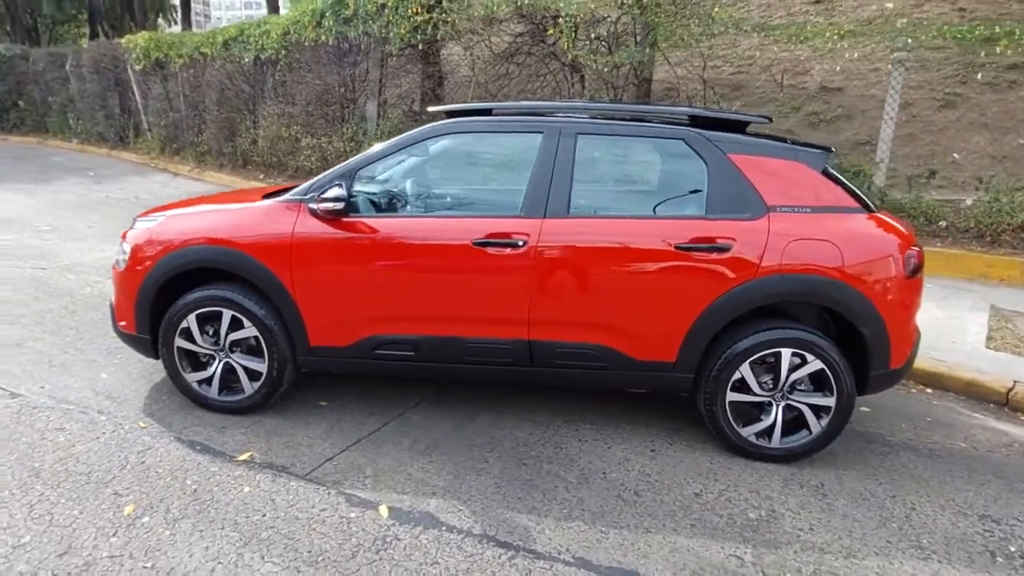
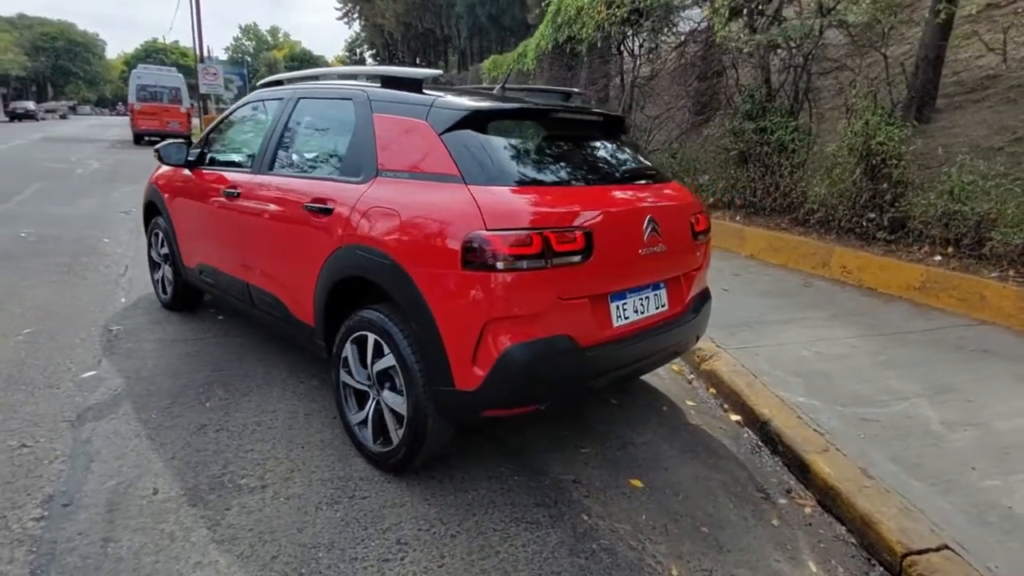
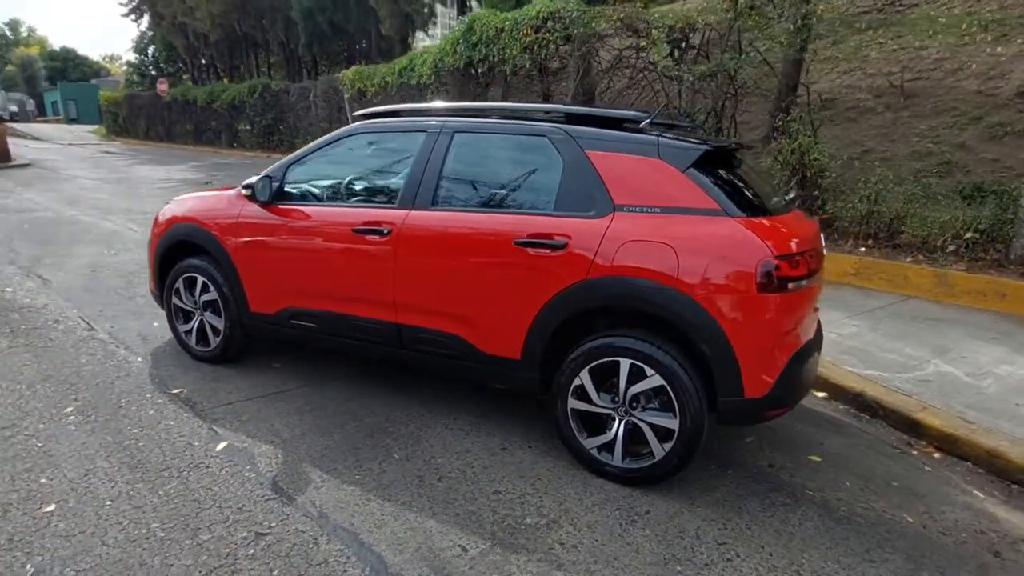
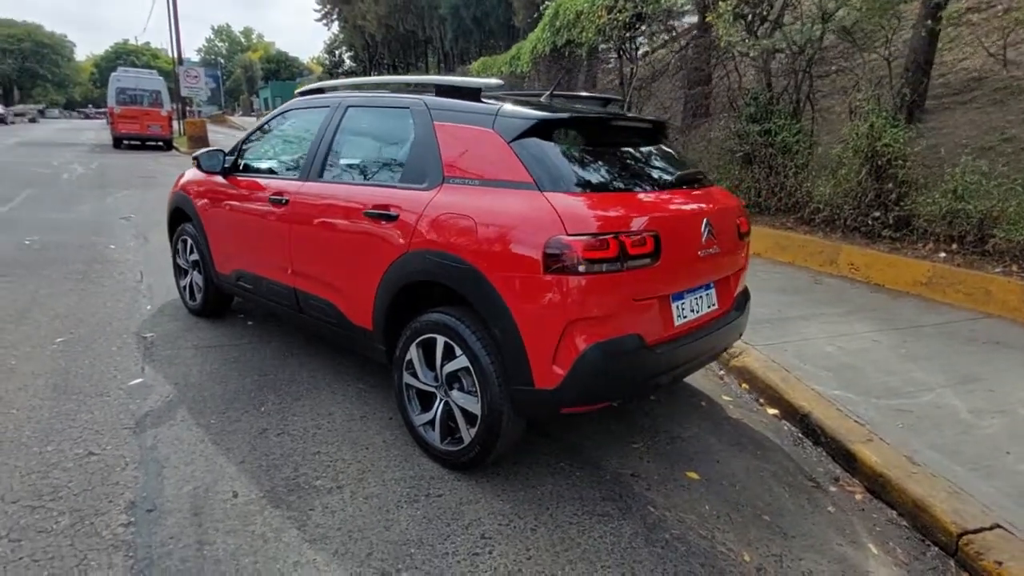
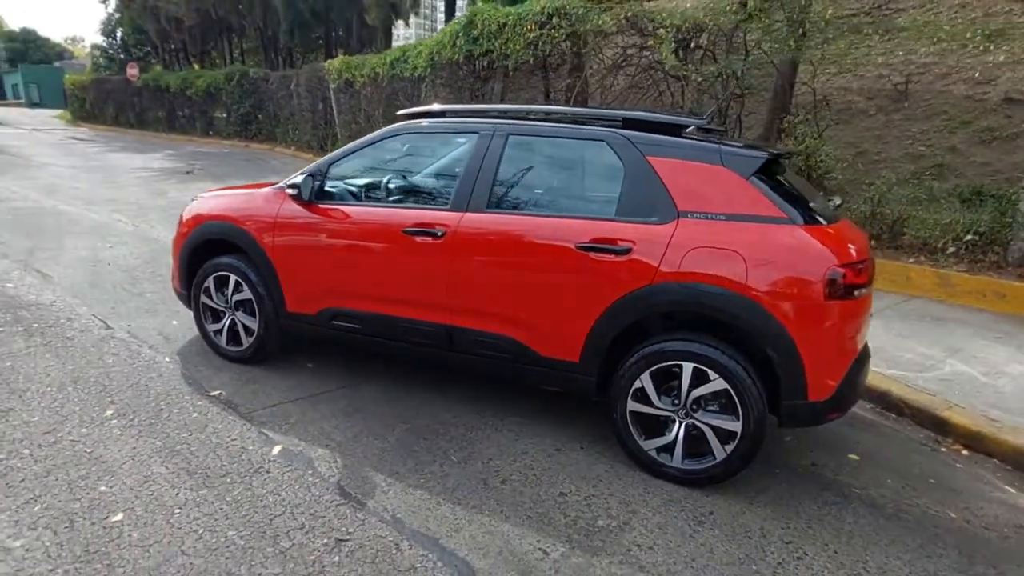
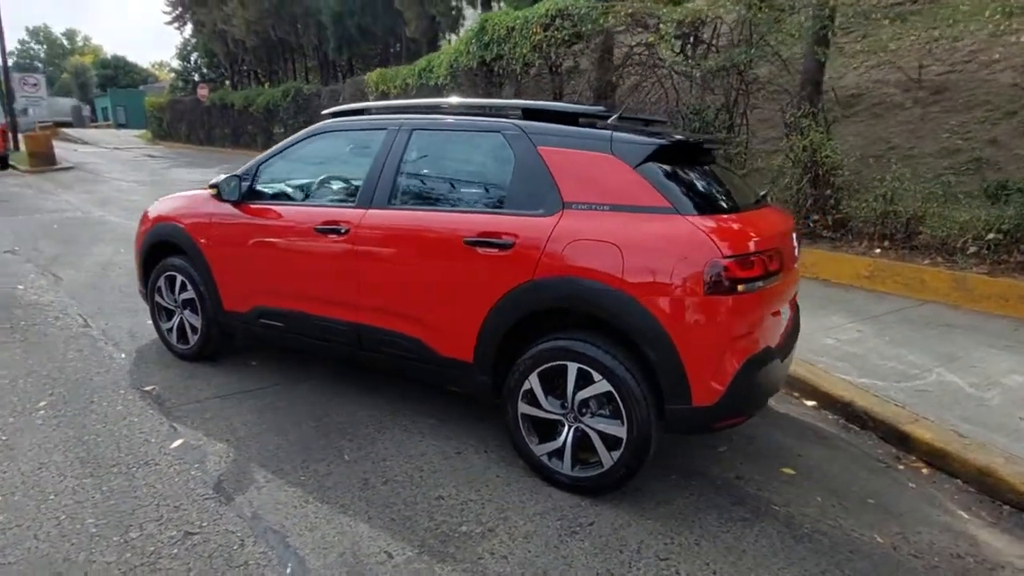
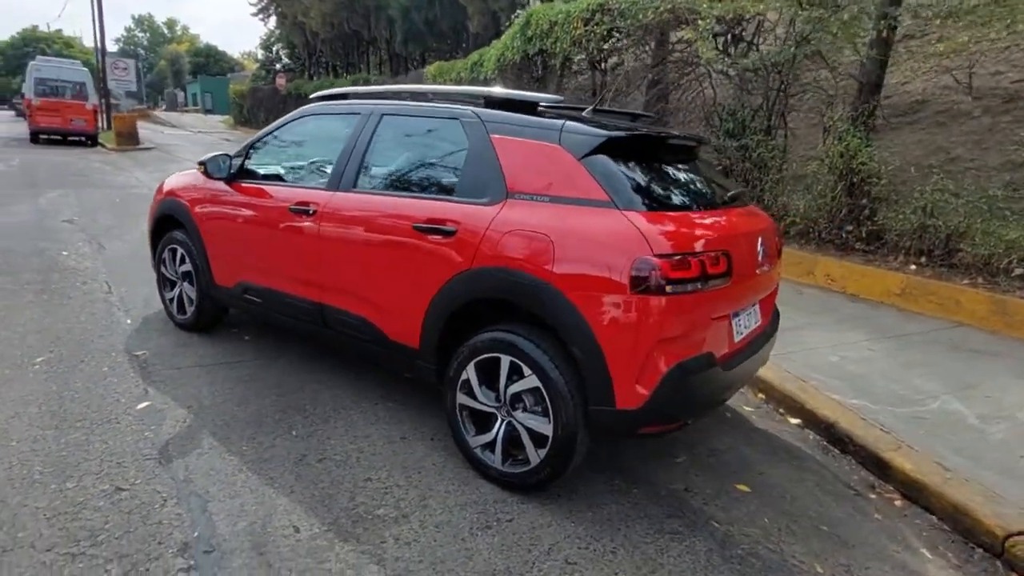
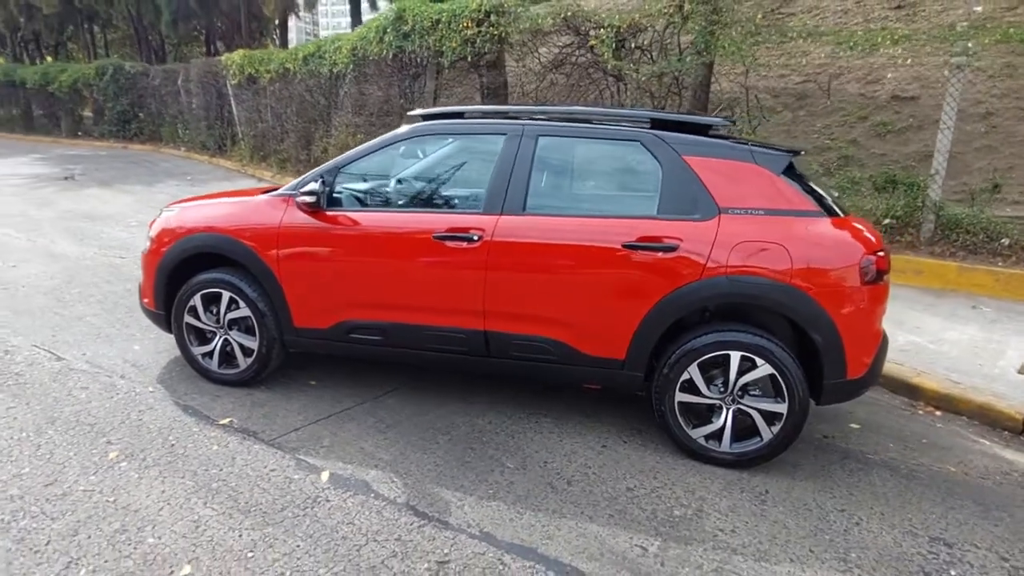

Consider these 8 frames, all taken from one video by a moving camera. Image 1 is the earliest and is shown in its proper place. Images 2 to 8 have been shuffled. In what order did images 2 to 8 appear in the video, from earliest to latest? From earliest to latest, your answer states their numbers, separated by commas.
8, 5, 3, 6, 7, 4, 2
